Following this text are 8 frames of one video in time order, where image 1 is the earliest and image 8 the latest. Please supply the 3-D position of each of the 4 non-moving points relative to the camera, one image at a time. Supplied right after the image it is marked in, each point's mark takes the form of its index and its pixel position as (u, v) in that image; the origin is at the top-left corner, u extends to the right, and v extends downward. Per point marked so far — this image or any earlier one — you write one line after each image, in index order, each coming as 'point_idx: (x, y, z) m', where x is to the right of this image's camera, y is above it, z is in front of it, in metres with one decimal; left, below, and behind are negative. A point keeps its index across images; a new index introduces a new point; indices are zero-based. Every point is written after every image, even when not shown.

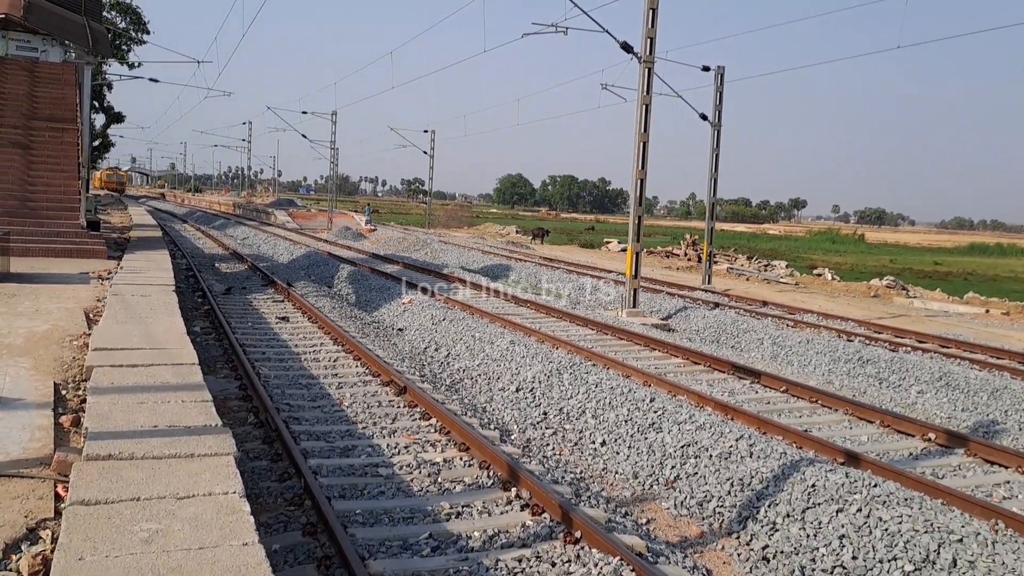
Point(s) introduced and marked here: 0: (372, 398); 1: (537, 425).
0: (-1.5, -1.2, +8.7) m
1: (+0.3, -1.5, +8.7) m
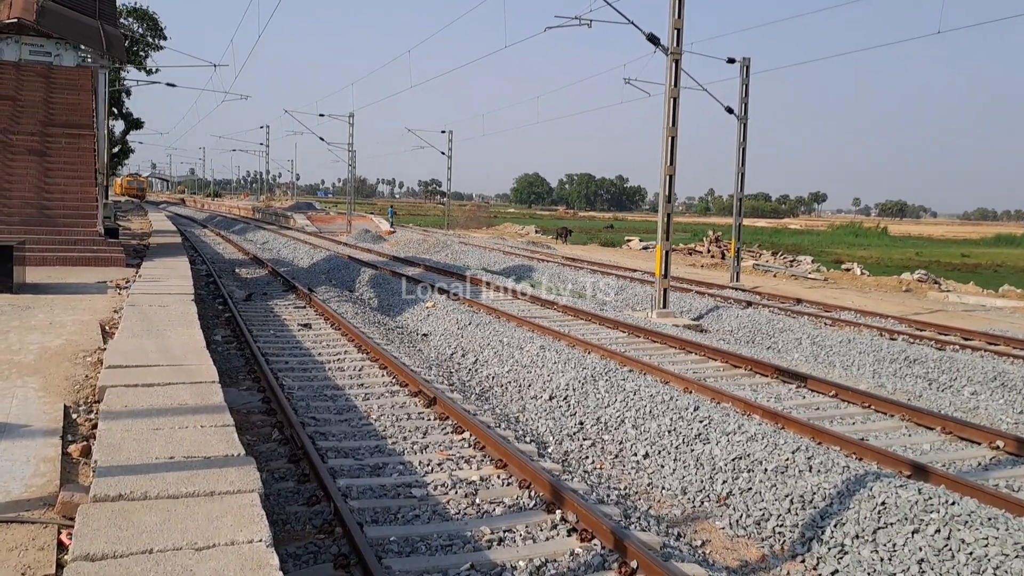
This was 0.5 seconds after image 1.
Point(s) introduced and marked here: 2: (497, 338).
0: (-1.1, -1.3, +8.2) m
1: (+0.6, -1.5, +8.3) m
2: (-0.2, -0.8, +12.8) m
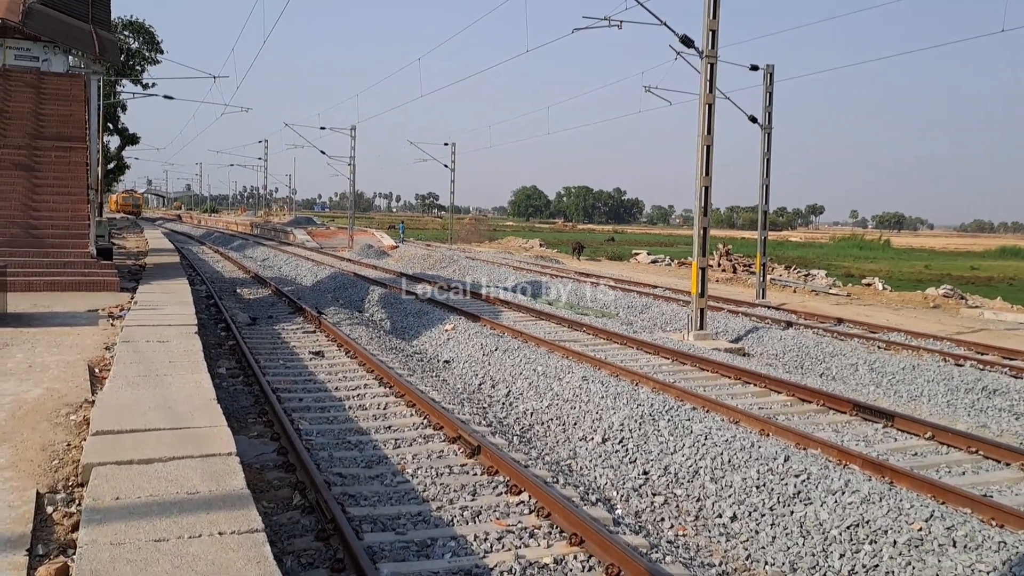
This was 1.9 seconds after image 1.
0: (-0.6, -1.5, +7.1) m
1: (+1.1, -1.8, +7.1) m
2: (+0.3, -1.1, +11.7) m
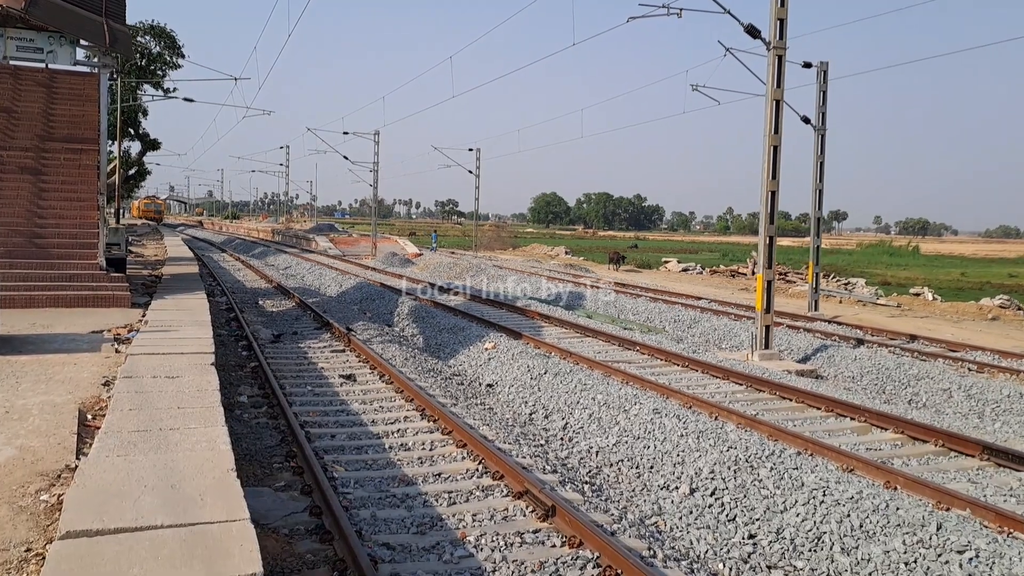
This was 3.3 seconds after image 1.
0: (0.0, -1.7, +5.7) m
1: (+1.7, -2.0, +5.8) m
2: (+1.0, -1.3, +10.3) m
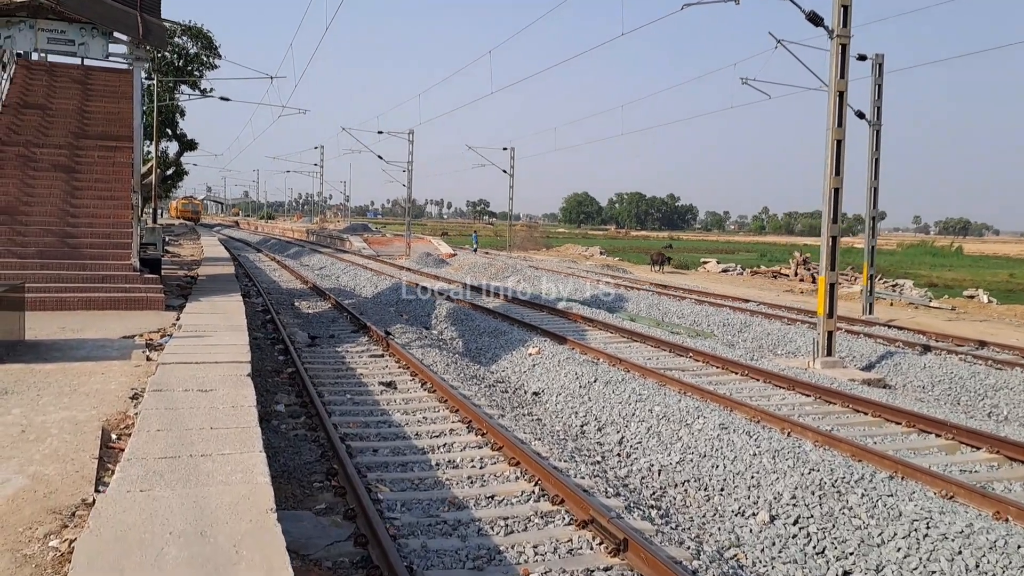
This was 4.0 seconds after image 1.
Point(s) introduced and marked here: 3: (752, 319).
0: (+0.4, -1.7, +5.1) m
1: (+2.2, -2.0, +5.0) m
2: (+1.6, -1.4, +9.7) m
3: (+5.4, -0.7, +18.5) m
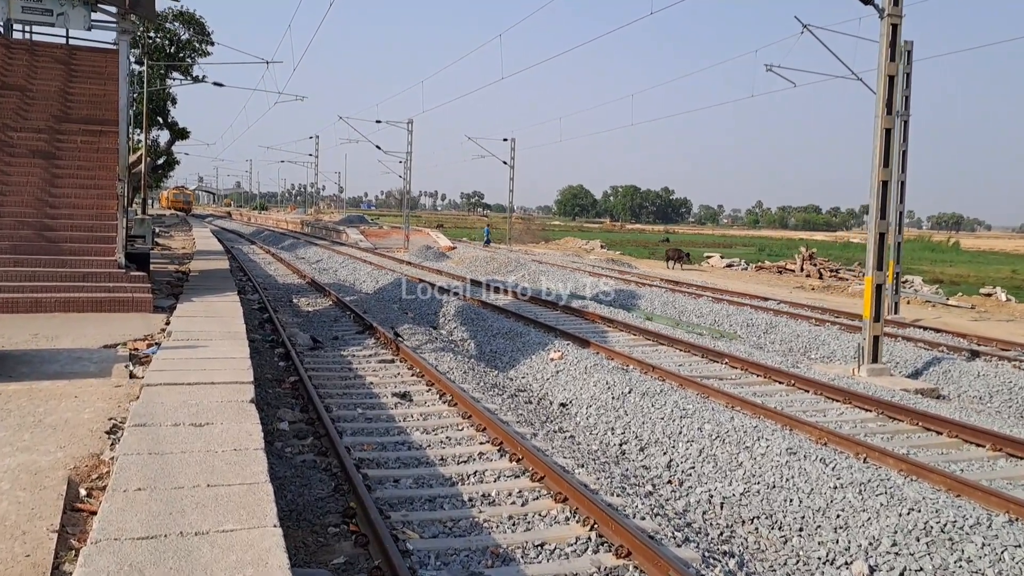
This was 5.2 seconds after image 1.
0: (+0.8, -1.8, +4.1) m
1: (+2.5, -2.1, +4.0) m
2: (+1.9, -1.4, +8.7) m
3: (+5.7, -0.7, +17.5) m
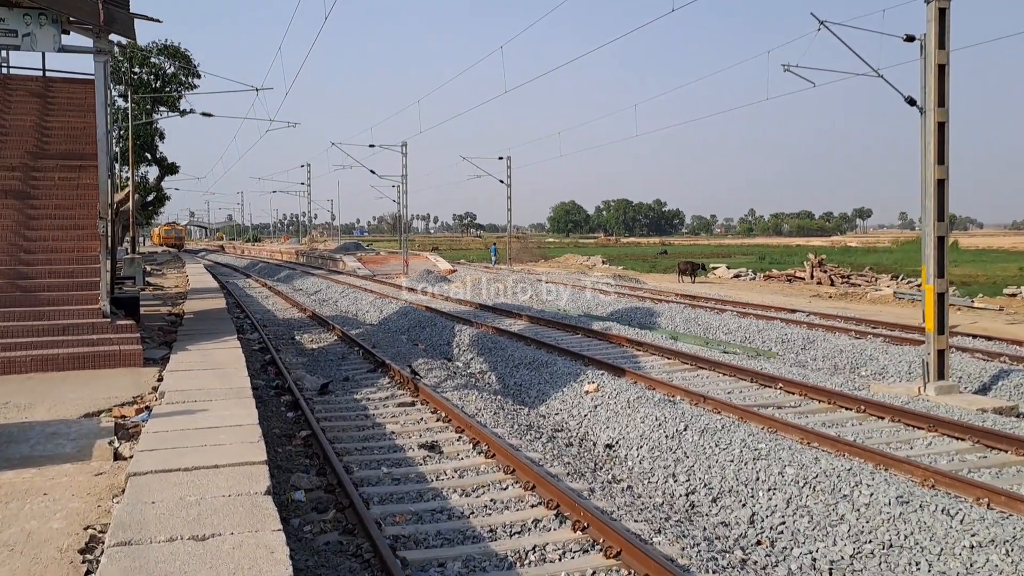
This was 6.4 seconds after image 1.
0: (+1.3, -2.0, +3.0) m
1: (+3.0, -2.2, +2.9) m
2: (+2.3, -1.6, +7.5) m
3: (+6.1, -0.9, +16.4) m
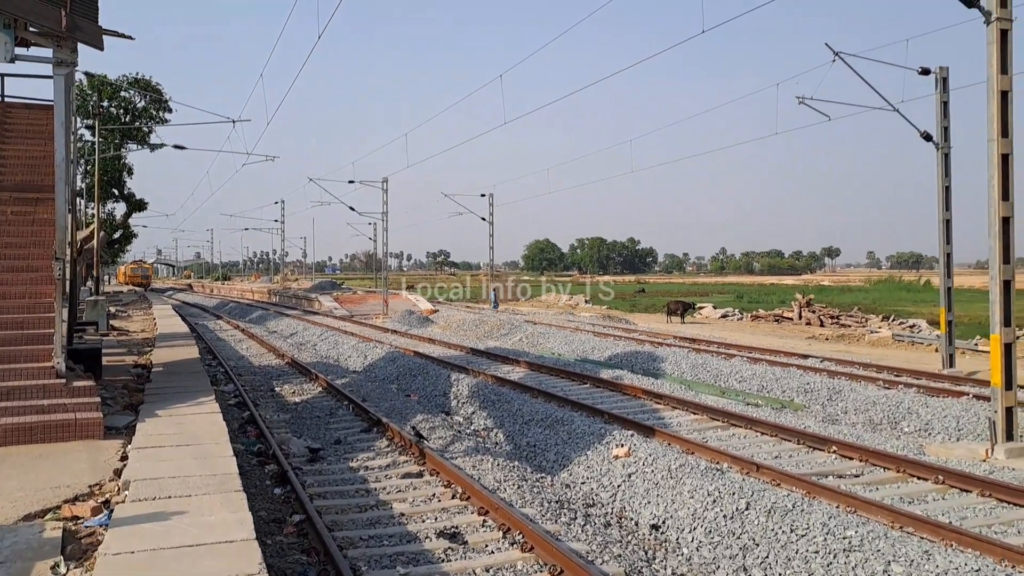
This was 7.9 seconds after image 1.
0: (+1.8, -2.2, +1.6) m
1: (+3.5, -2.4, +1.7) m
2: (+2.7, -2.1, +6.3) m
3: (+6.1, -1.8, +15.3) m
